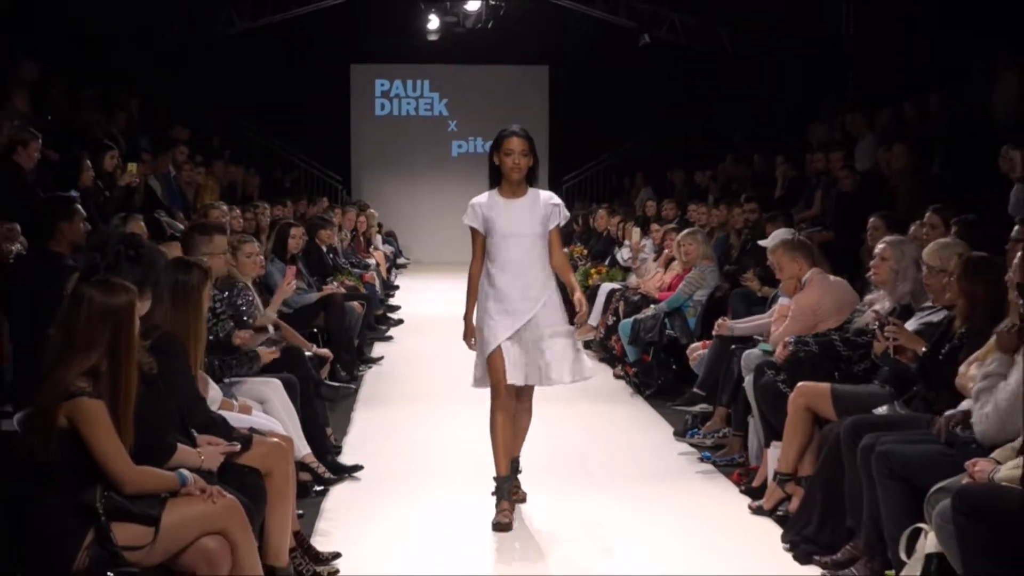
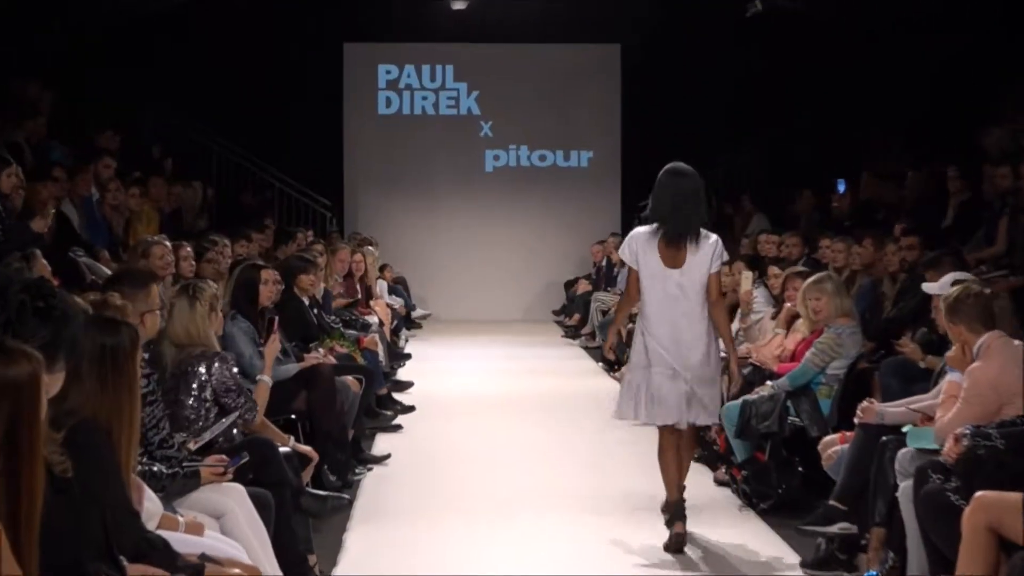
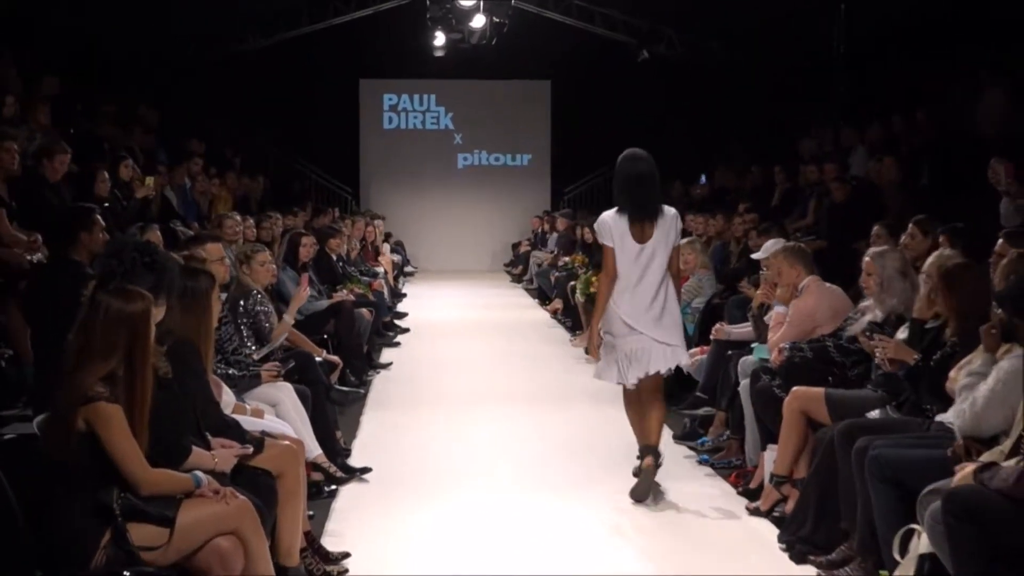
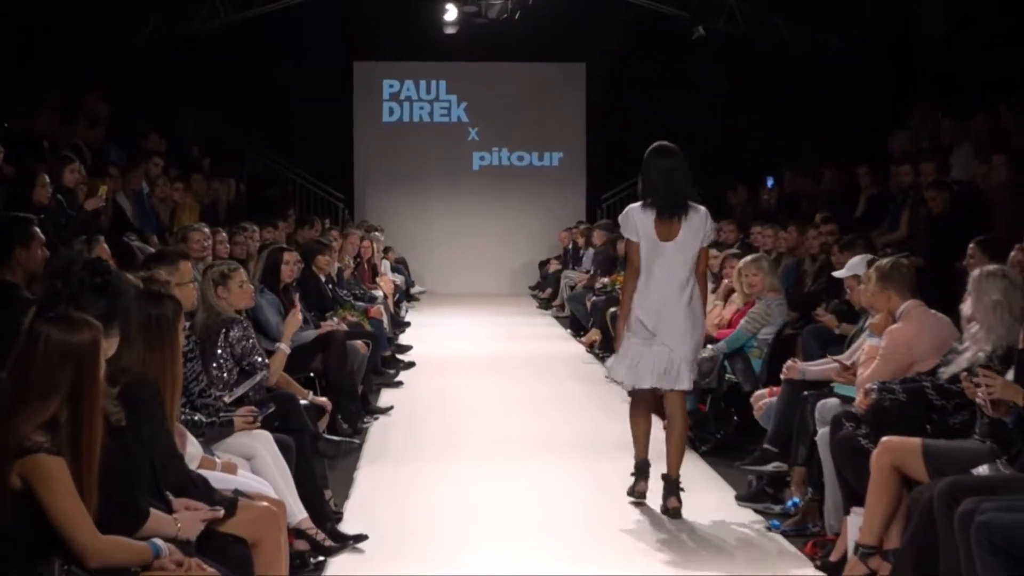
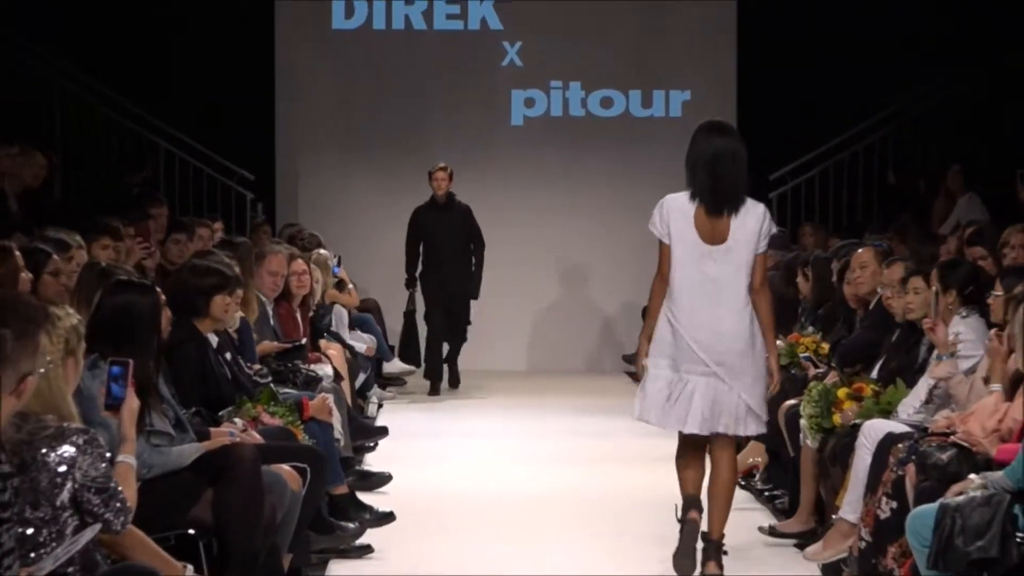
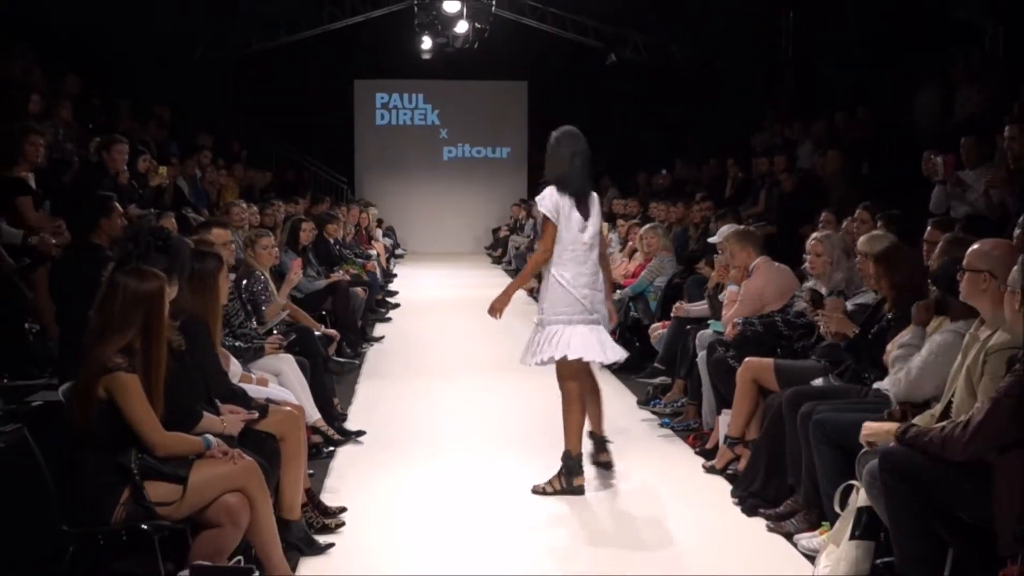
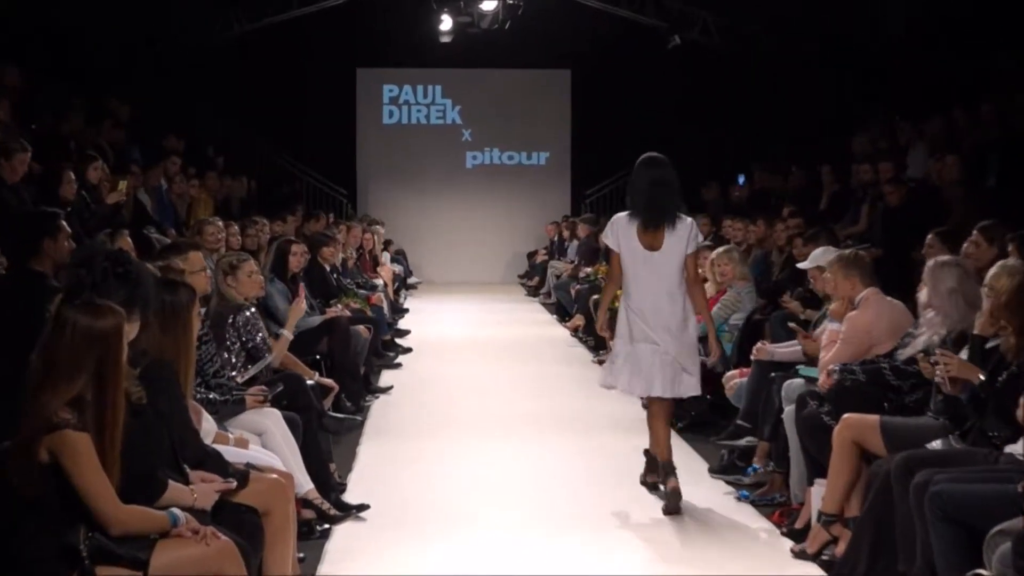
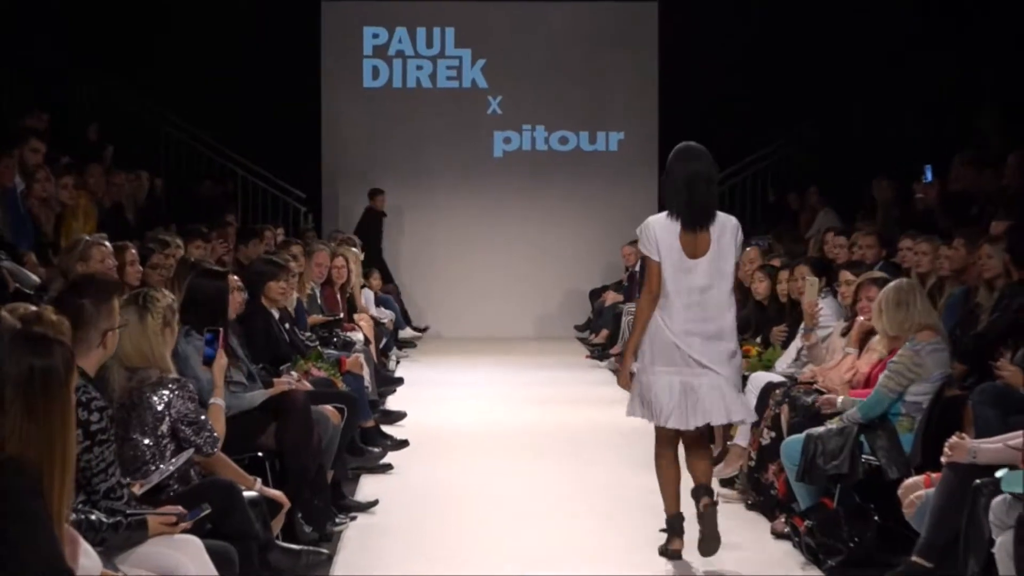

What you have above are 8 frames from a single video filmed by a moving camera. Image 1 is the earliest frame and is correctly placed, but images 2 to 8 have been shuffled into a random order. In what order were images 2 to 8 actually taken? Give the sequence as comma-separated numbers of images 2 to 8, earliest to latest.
6, 3, 7, 4, 2, 8, 5
